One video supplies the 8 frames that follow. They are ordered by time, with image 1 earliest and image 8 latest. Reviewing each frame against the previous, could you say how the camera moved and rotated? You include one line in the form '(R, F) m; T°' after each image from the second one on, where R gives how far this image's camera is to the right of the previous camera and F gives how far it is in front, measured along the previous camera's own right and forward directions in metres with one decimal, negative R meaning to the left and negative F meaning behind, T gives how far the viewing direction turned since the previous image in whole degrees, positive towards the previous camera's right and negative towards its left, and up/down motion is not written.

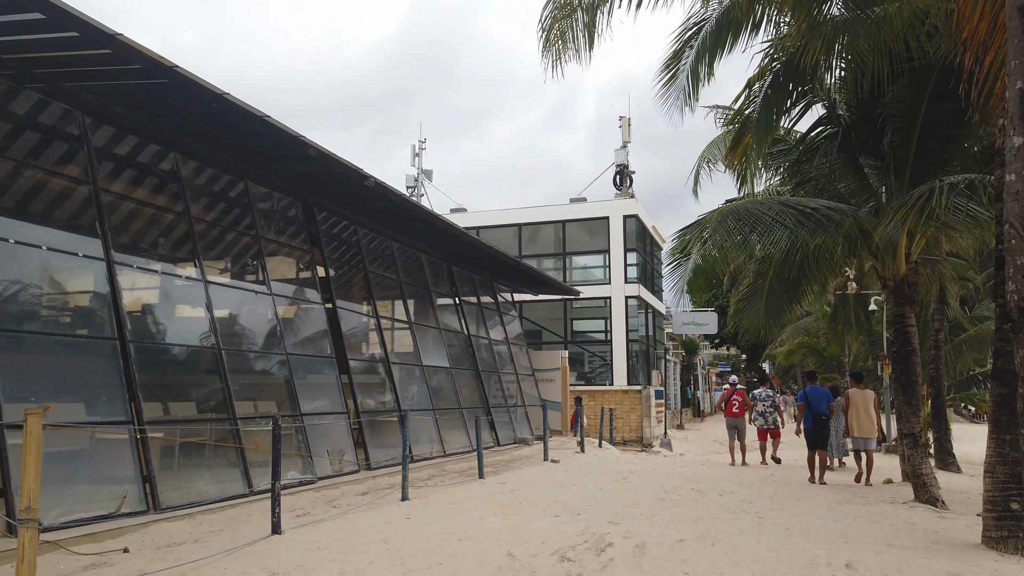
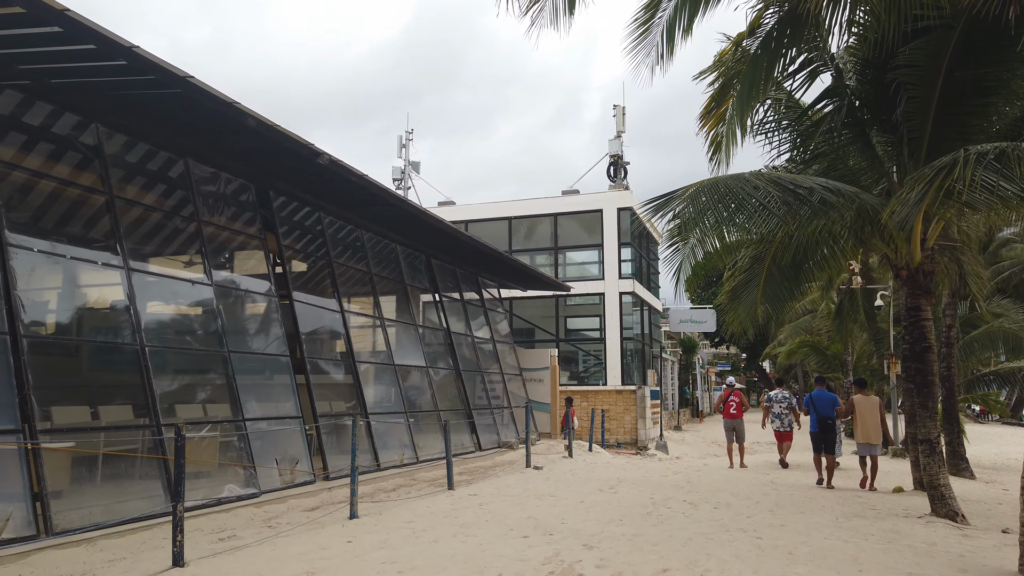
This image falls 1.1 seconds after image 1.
(+0.4, +1.0) m; 0°
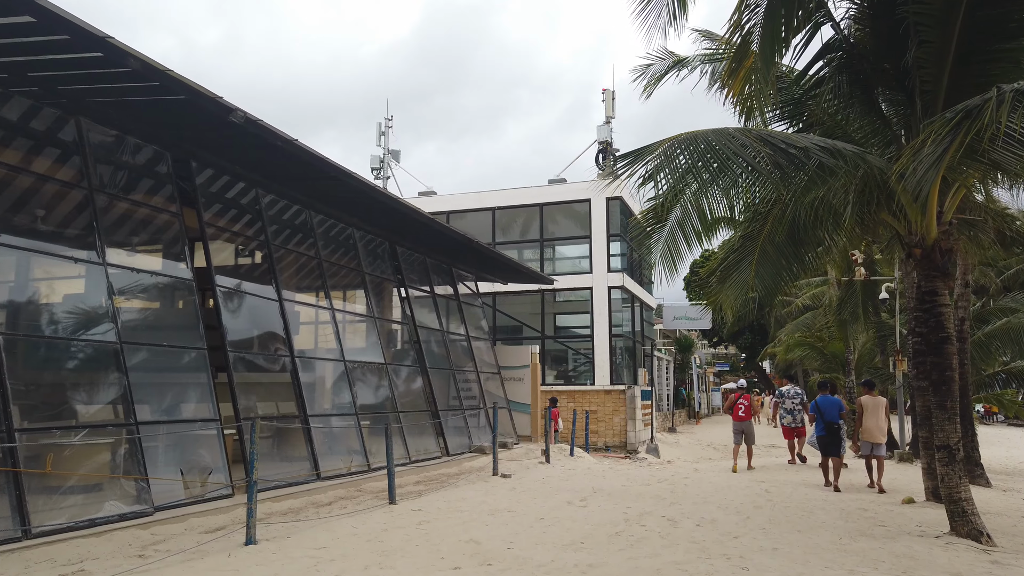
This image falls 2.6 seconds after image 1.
(+0.6, +1.3) m; 0°
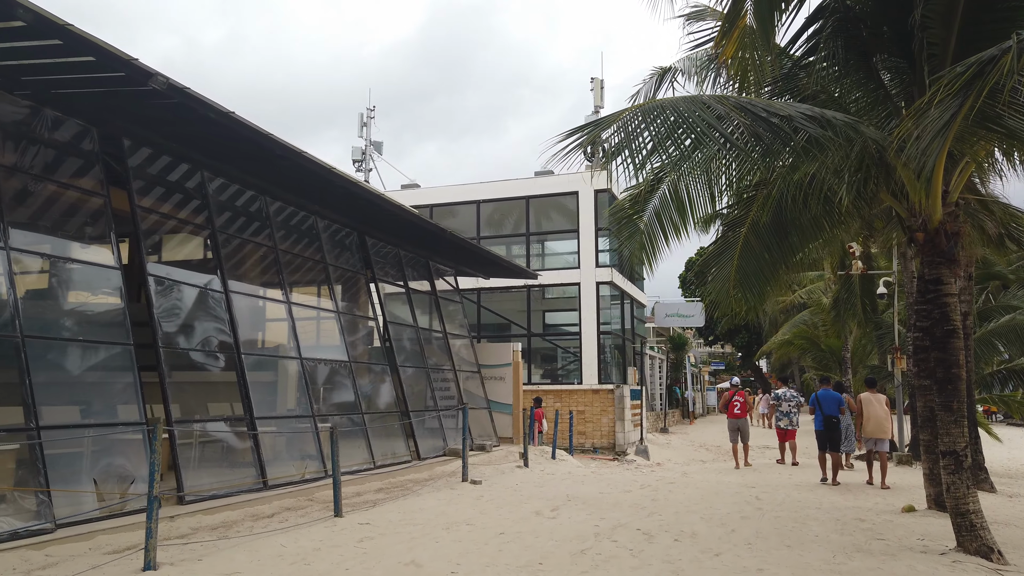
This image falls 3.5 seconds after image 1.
(+0.4, +0.8) m; 0°
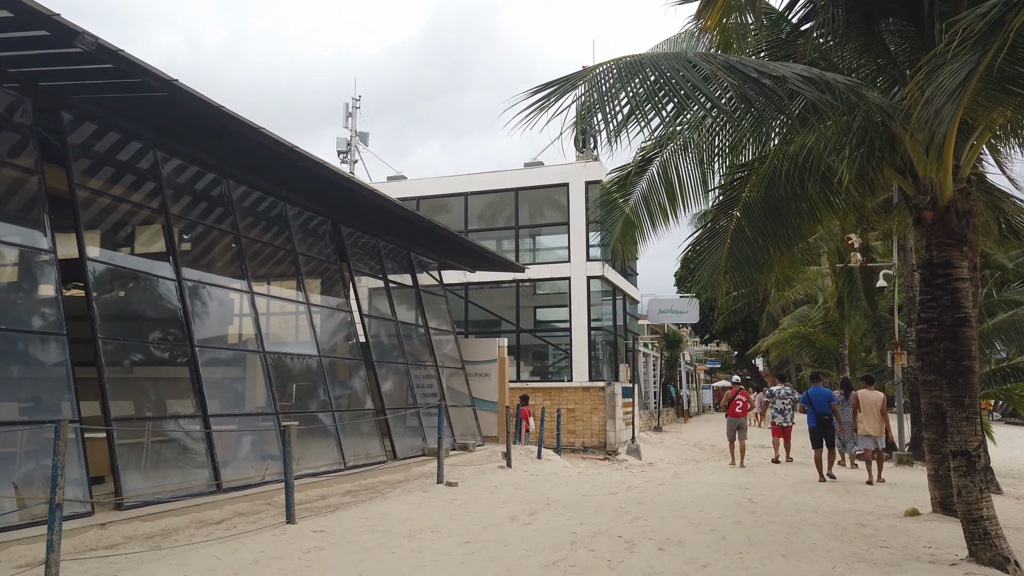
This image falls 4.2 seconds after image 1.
(+0.3, +0.7) m; 0°
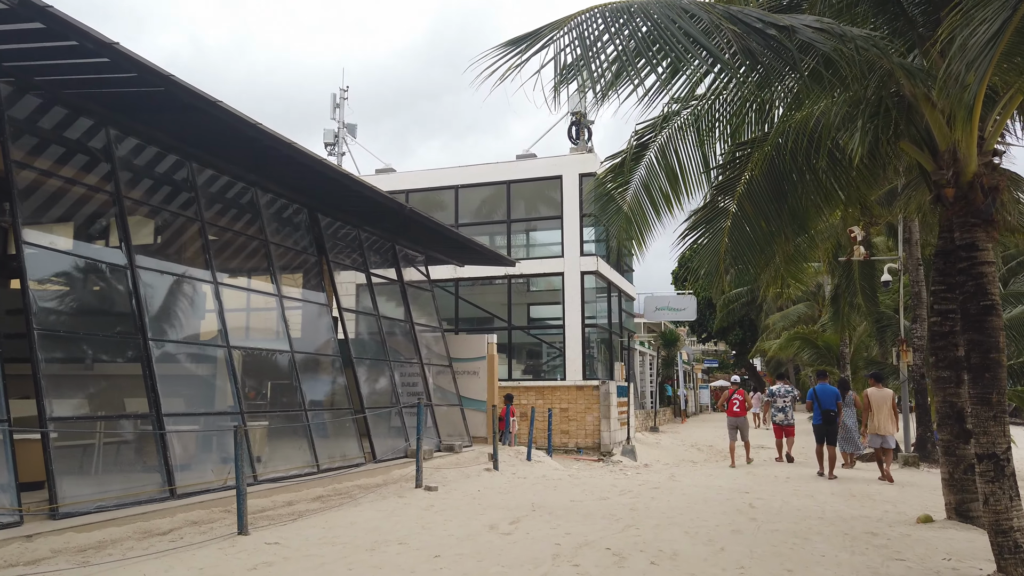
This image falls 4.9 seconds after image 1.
(+0.2, +0.7) m; 0°
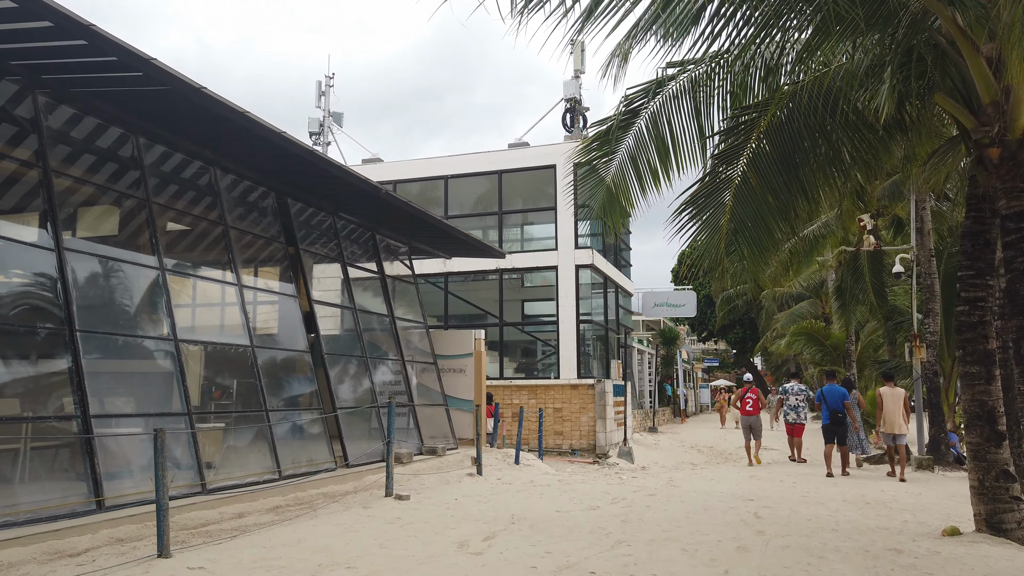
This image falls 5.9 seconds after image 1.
(+0.2, +0.9) m; 0°
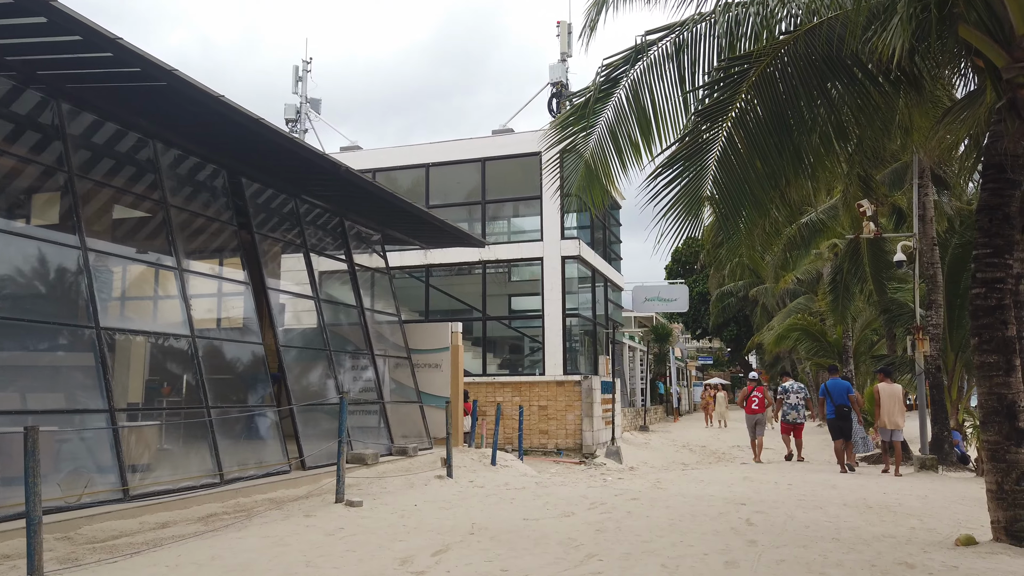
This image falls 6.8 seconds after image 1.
(+0.3, +0.9) m; 0°
